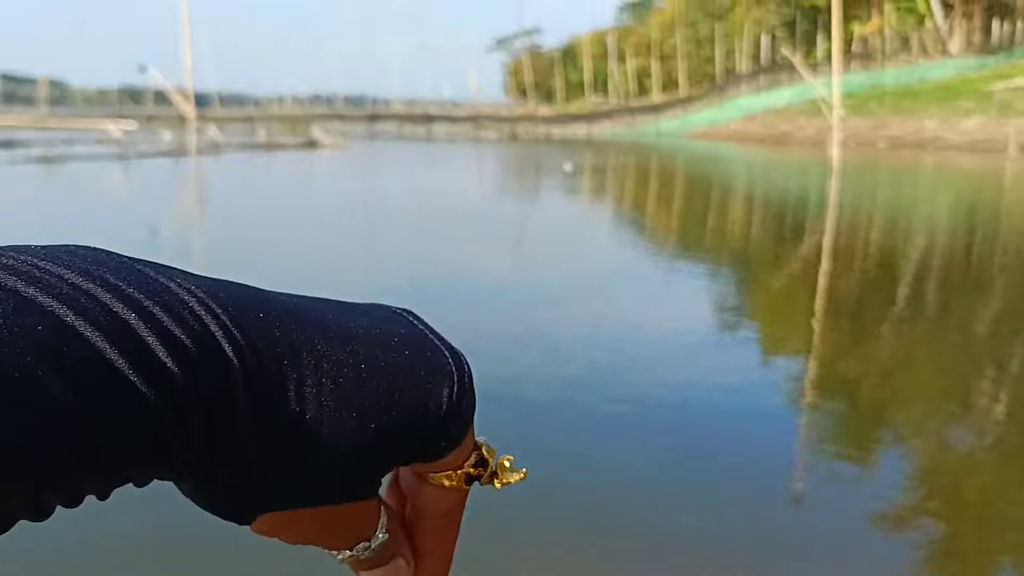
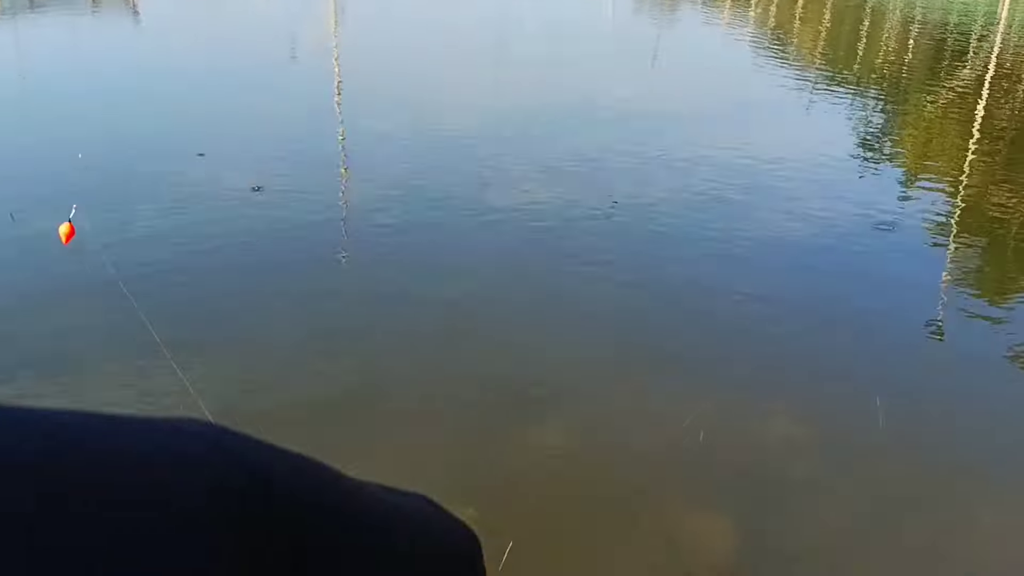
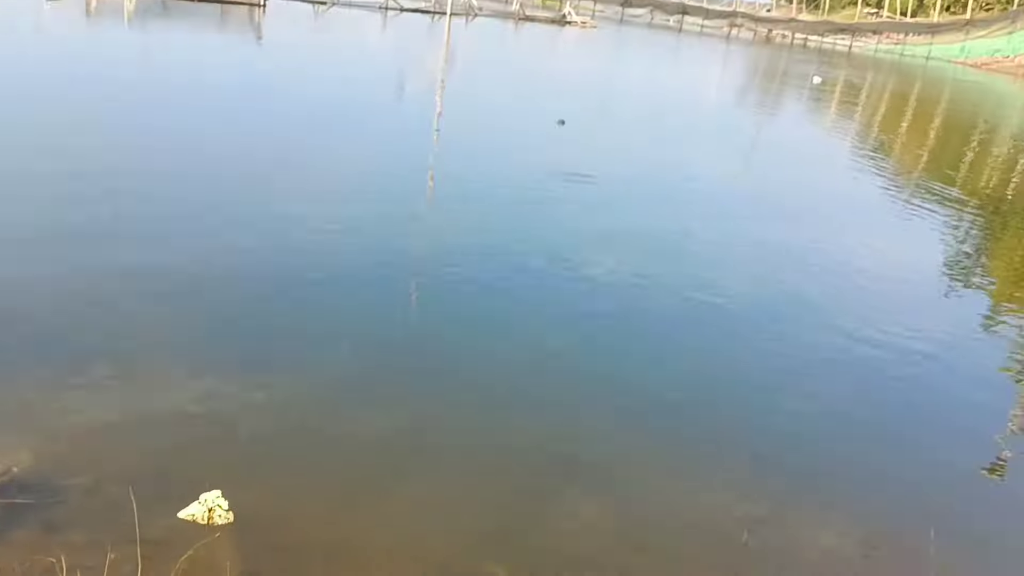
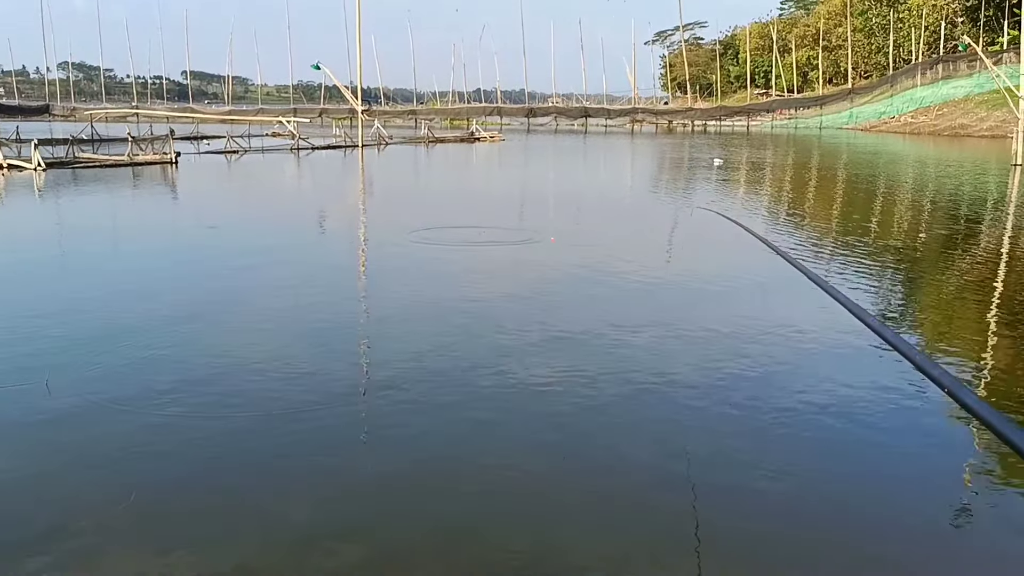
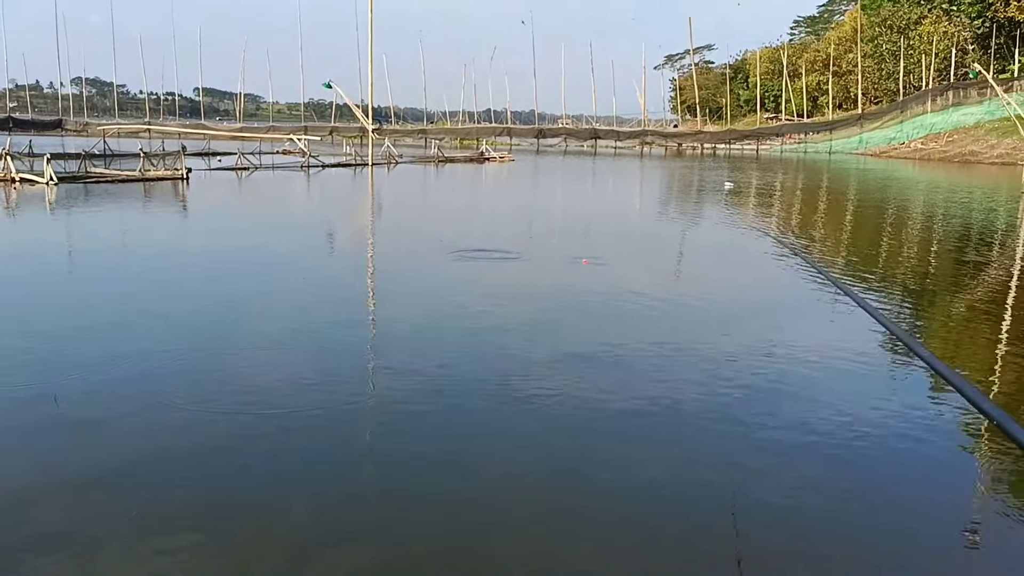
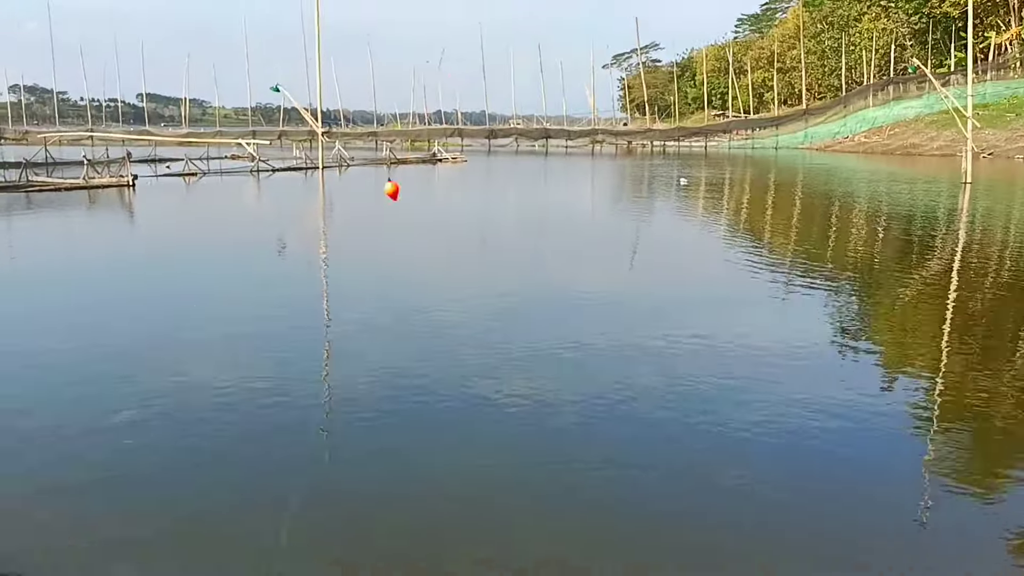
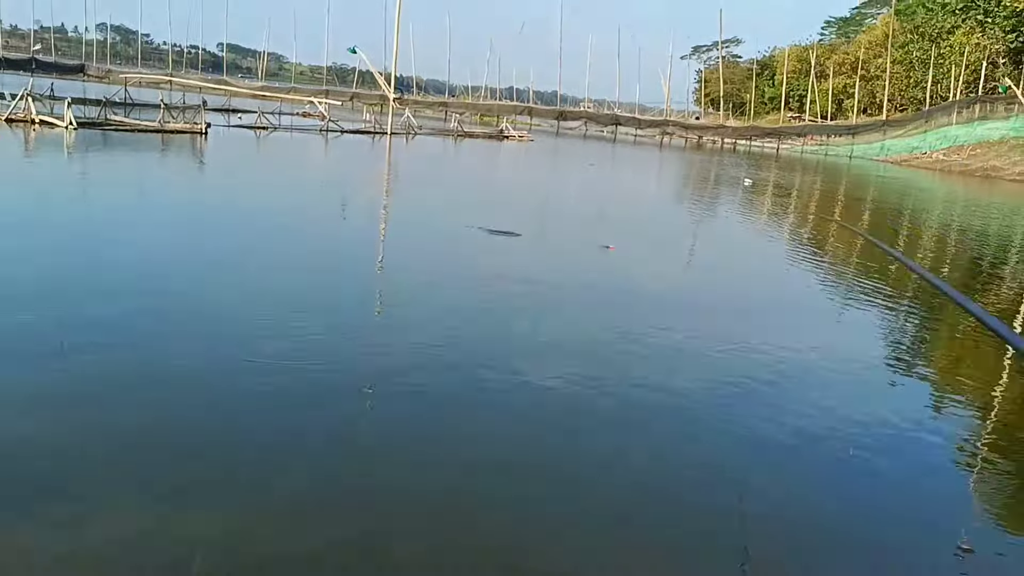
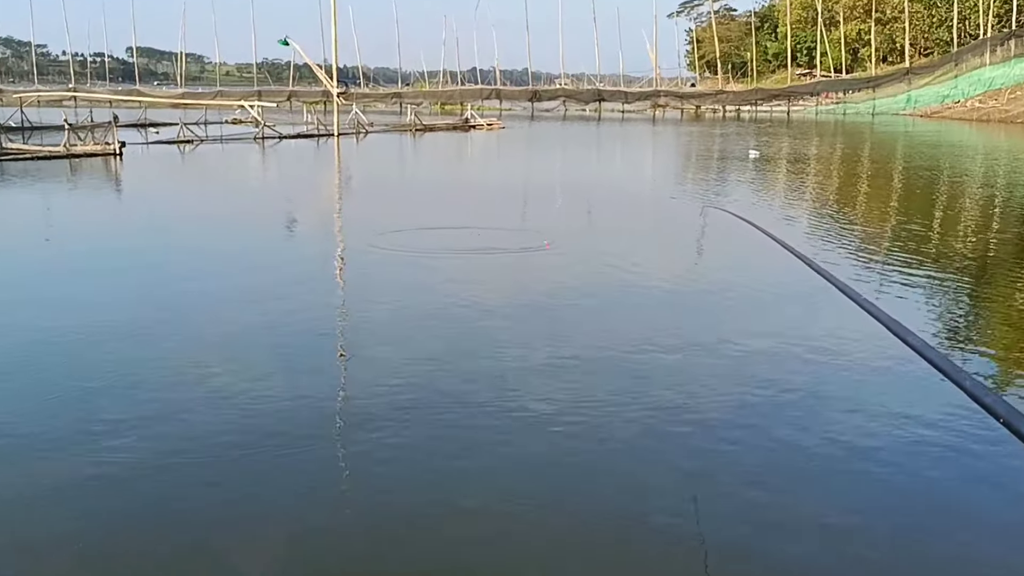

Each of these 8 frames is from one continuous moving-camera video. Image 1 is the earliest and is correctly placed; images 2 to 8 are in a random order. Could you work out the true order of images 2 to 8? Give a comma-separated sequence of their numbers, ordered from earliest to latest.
6, 2, 3, 7, 5, 4, 8
